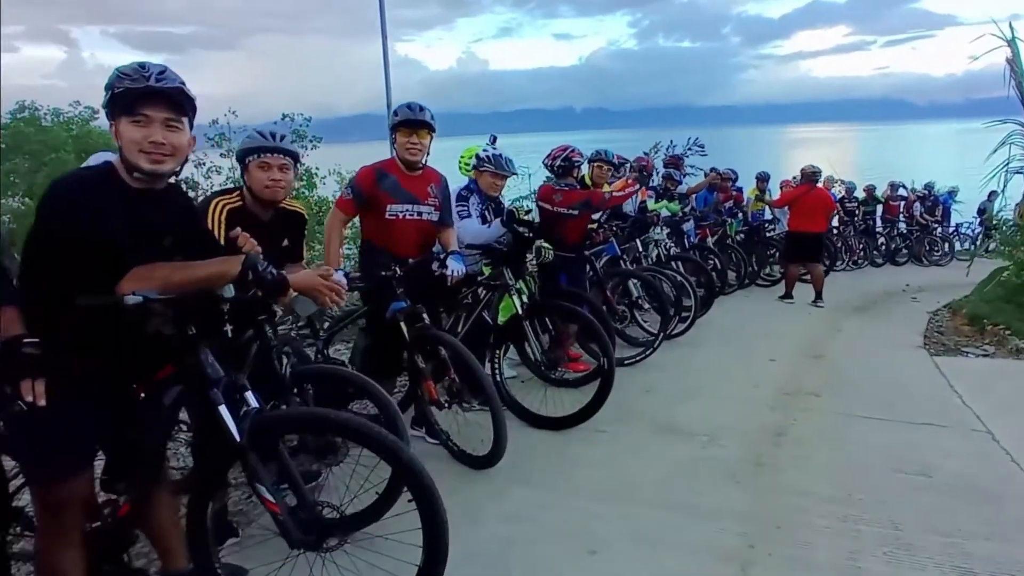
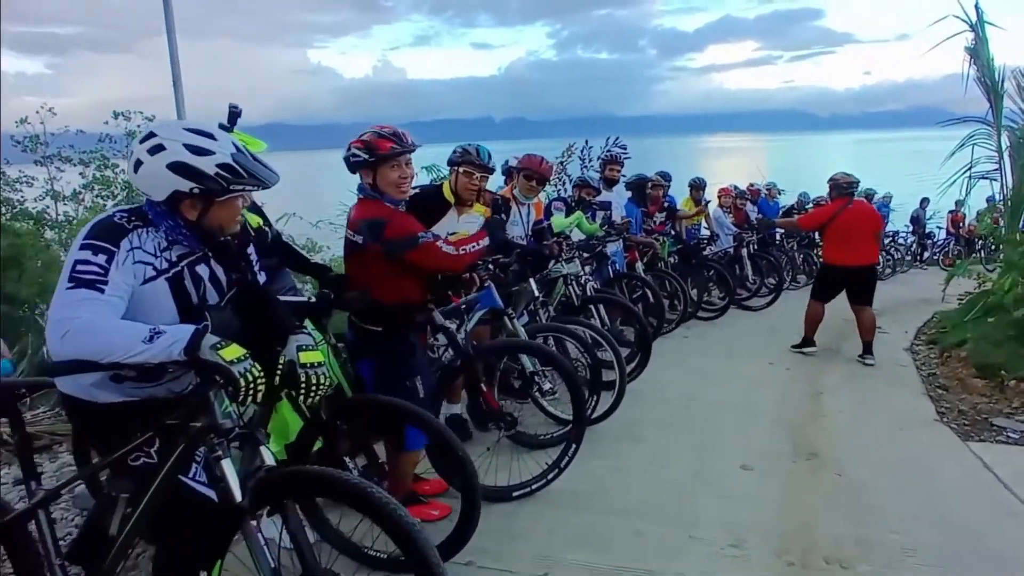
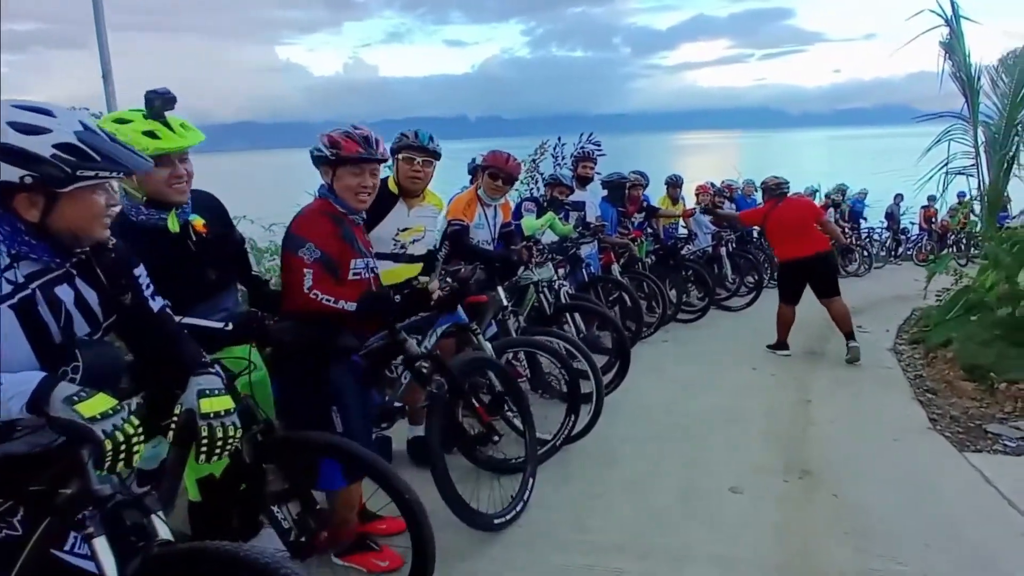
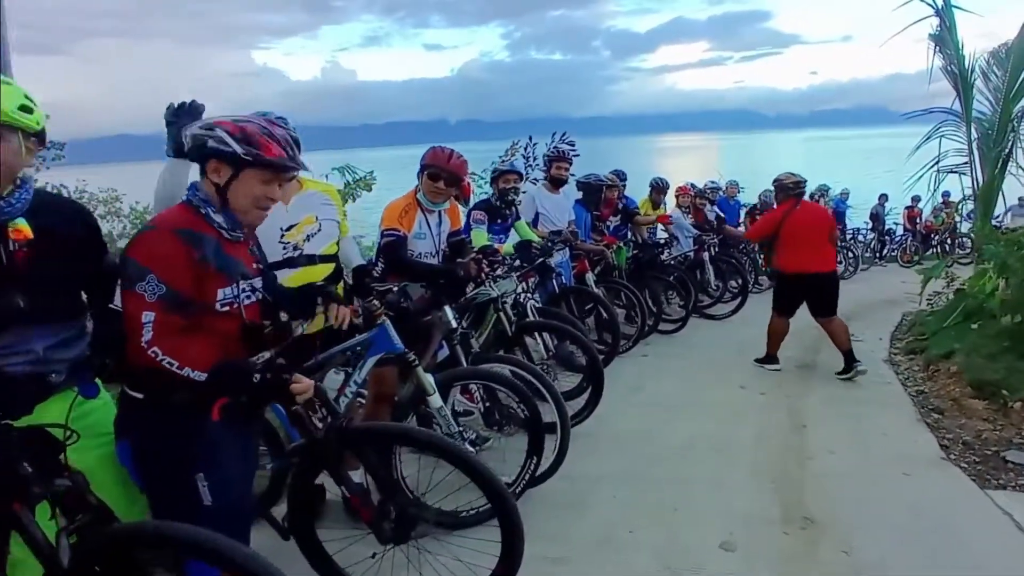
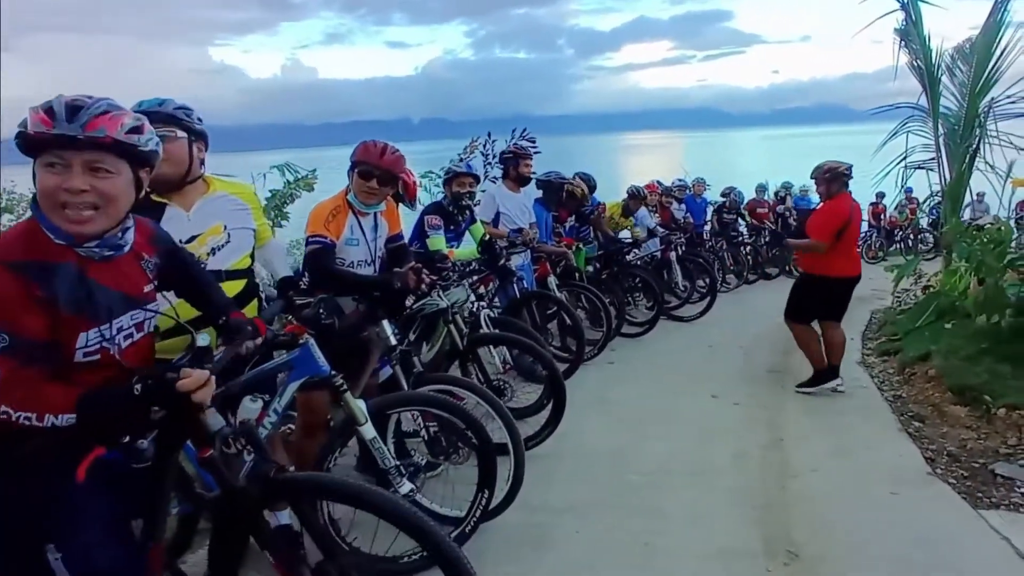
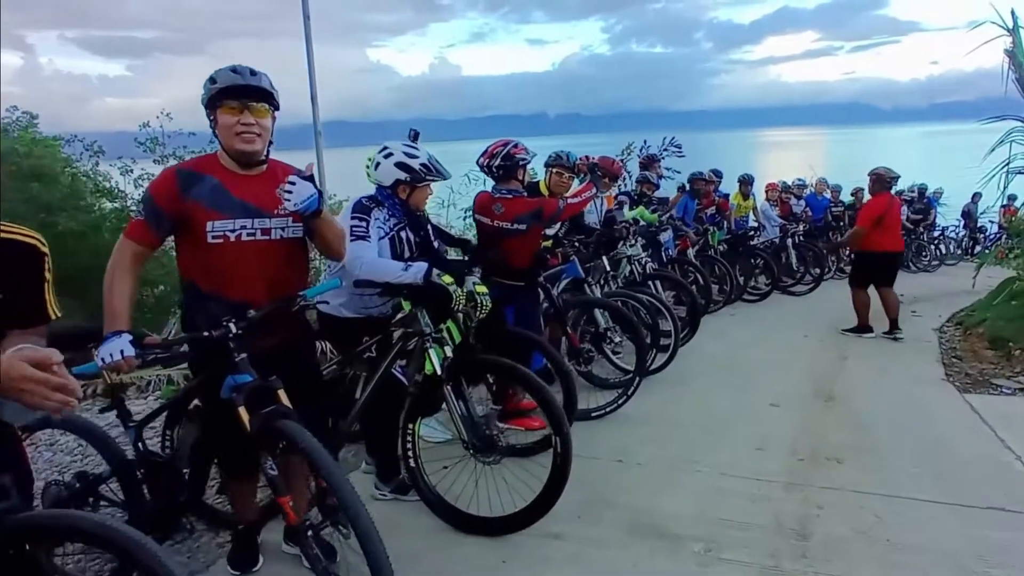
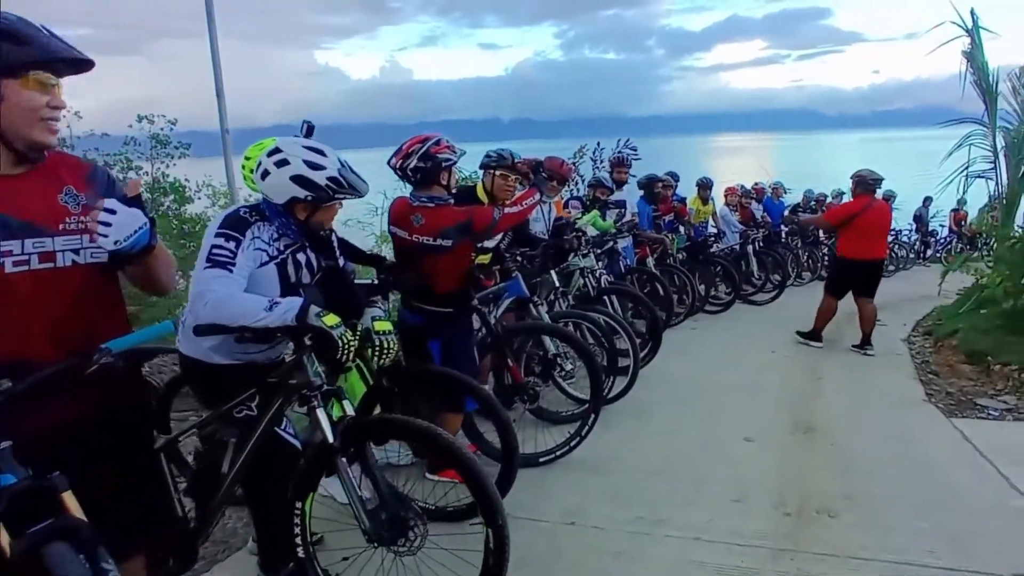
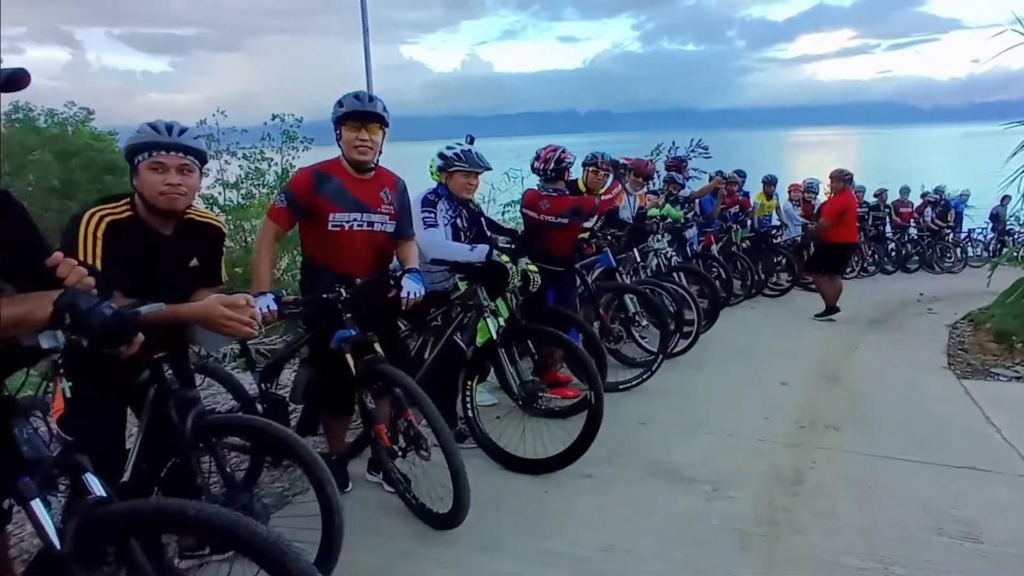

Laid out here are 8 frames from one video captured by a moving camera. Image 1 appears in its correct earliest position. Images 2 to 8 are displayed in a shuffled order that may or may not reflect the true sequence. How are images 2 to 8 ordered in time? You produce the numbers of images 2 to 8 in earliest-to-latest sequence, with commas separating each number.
8, 6, 7, 2, 3, 4, 5
